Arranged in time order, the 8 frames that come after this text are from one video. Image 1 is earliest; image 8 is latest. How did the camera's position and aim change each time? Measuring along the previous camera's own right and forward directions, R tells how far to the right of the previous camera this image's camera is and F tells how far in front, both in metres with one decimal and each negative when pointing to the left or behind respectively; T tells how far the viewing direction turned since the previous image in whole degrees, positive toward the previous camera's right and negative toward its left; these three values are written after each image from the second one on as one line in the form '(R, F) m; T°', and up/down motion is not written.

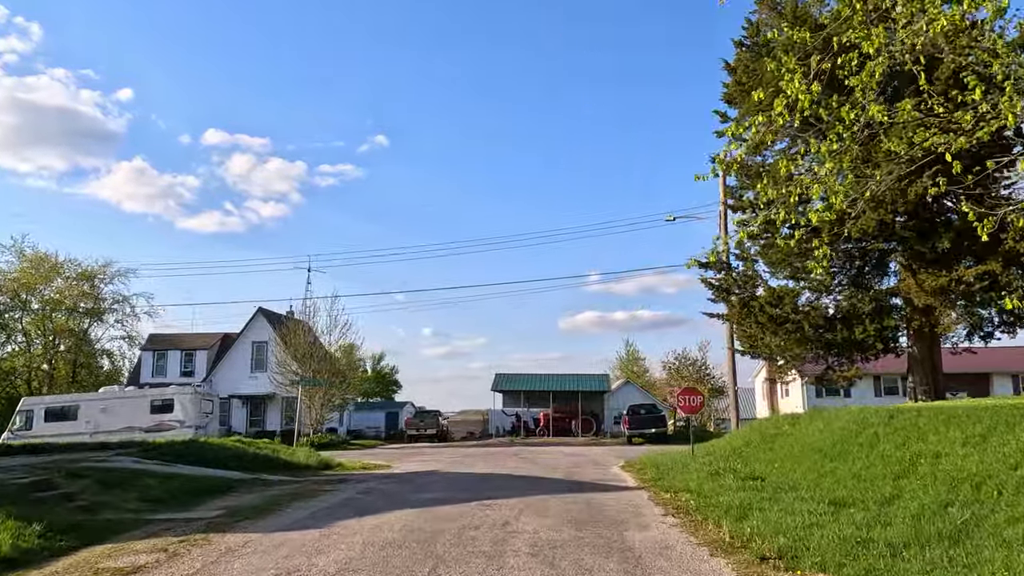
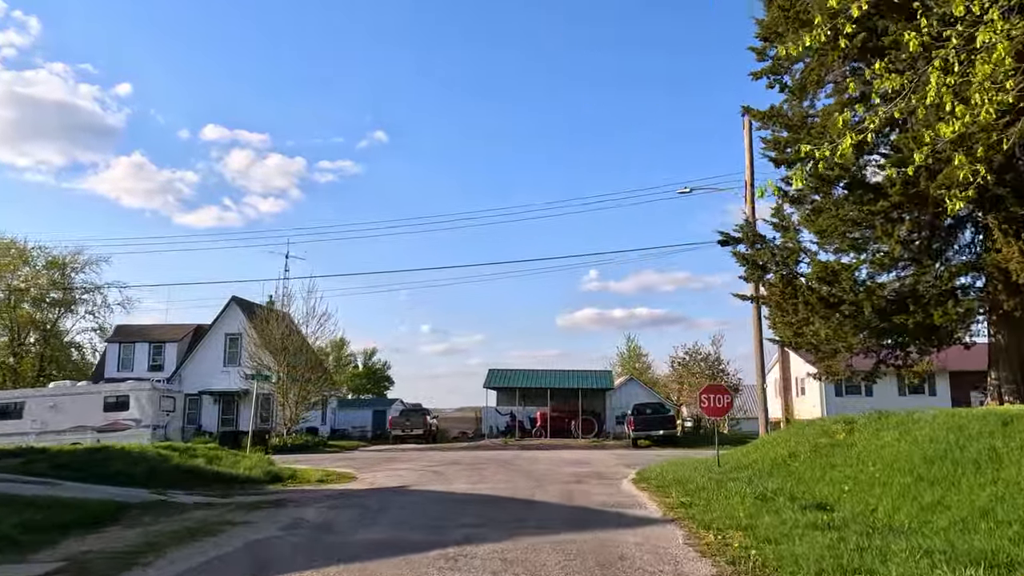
(+0.2, +3.0) m; 0°
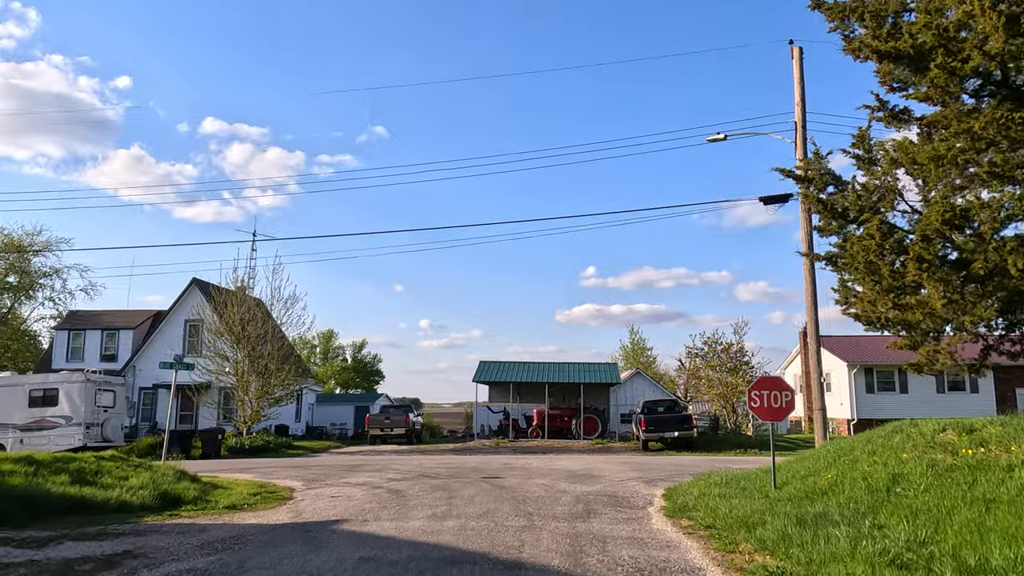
(+0.2, +3.9) m; 0°
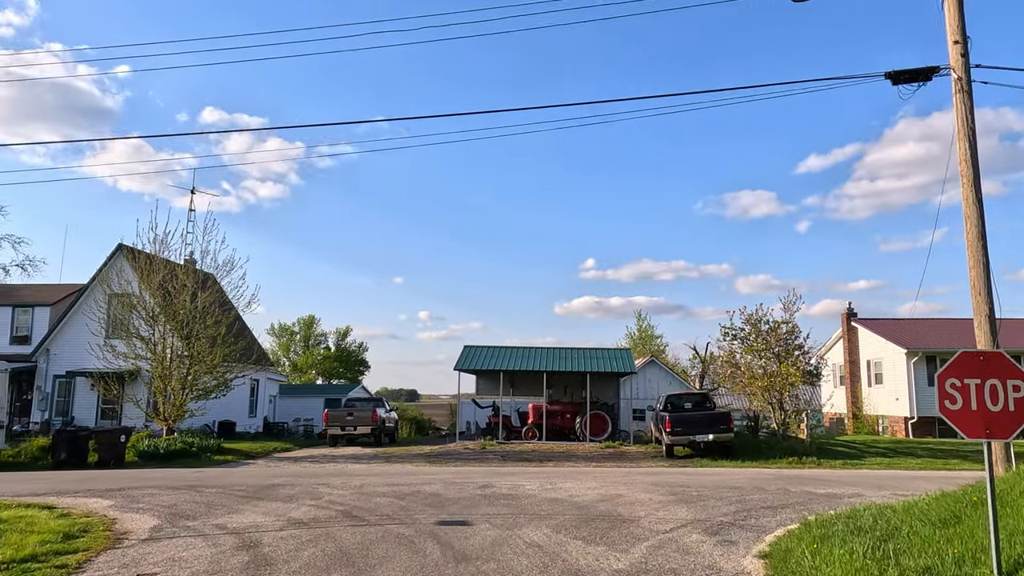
(+0.2, +5.5) m; 0°
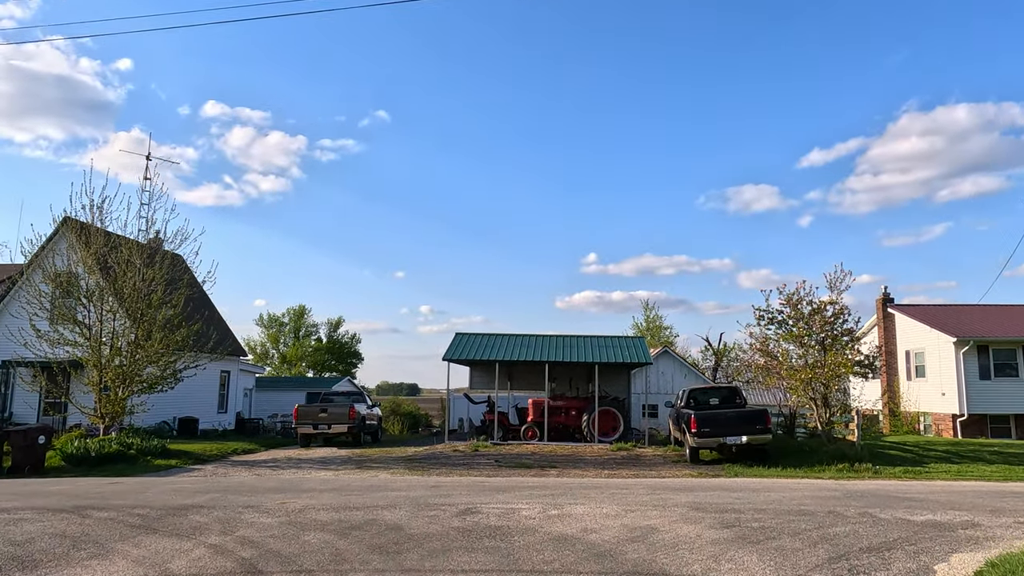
(+0.1, +3.1) m; 0°
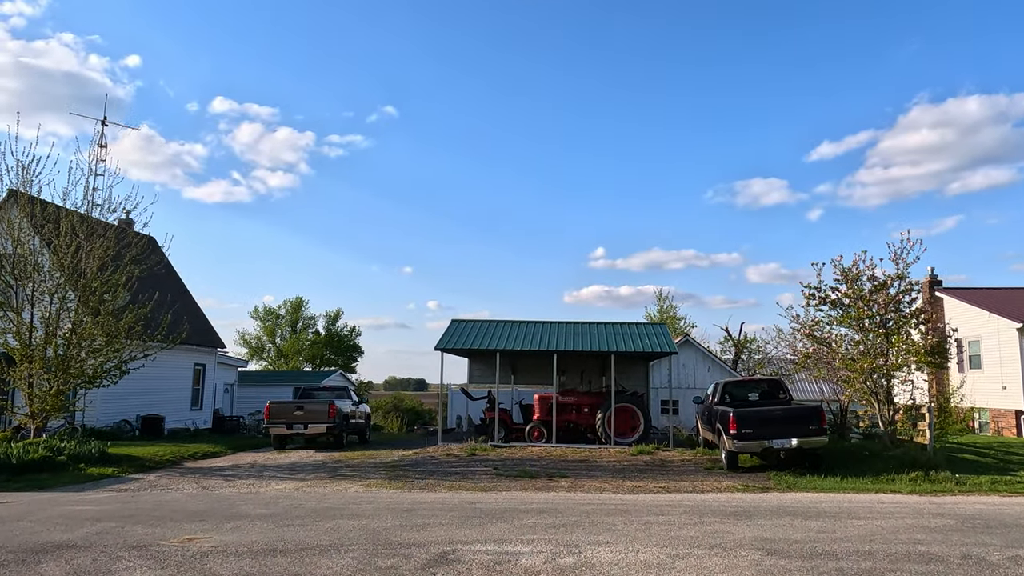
(+0.1, +2.8) m; -1°
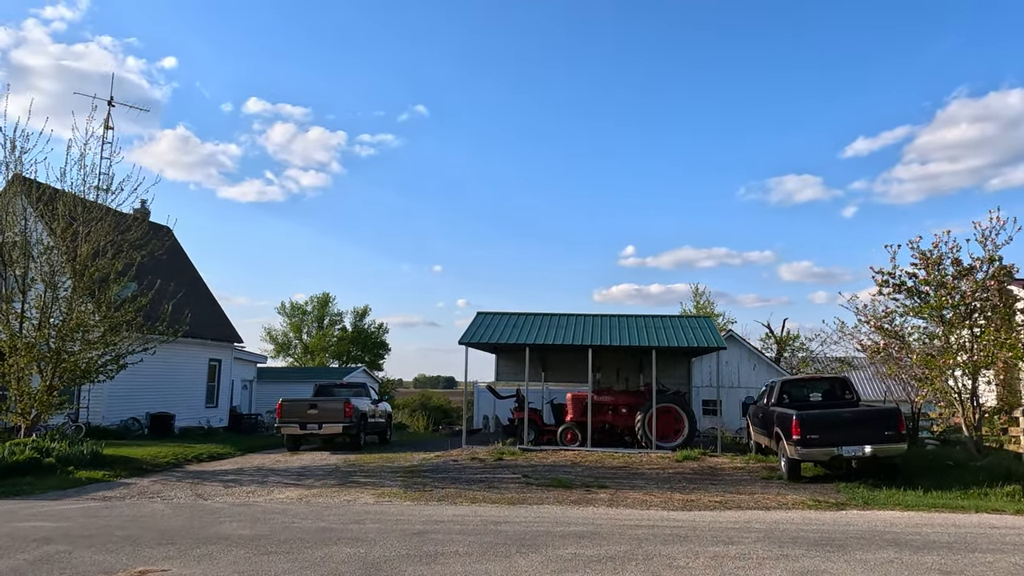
(0.0, +1.6) m; -2°
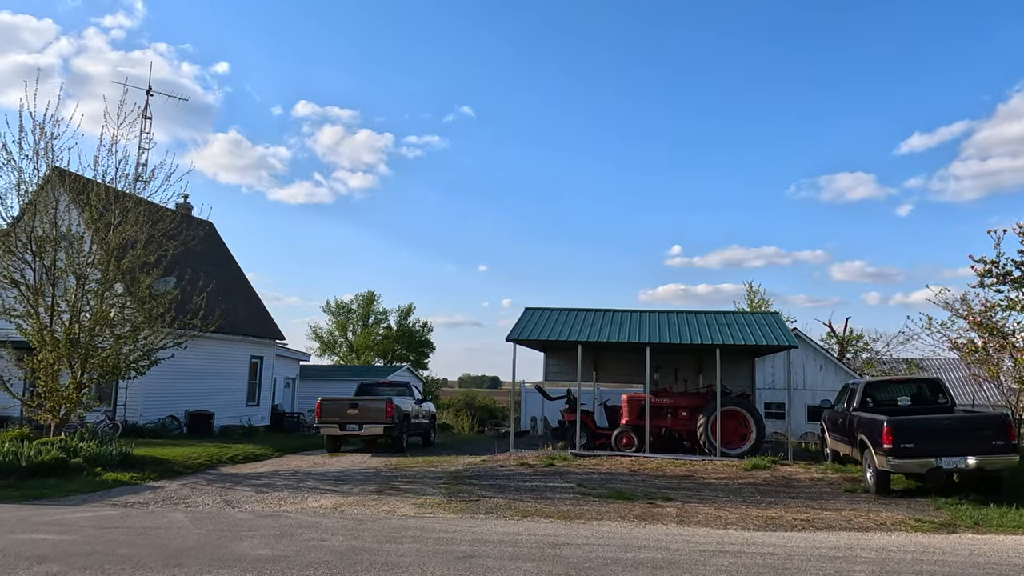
(-0.1, +1.1) m; -3°
